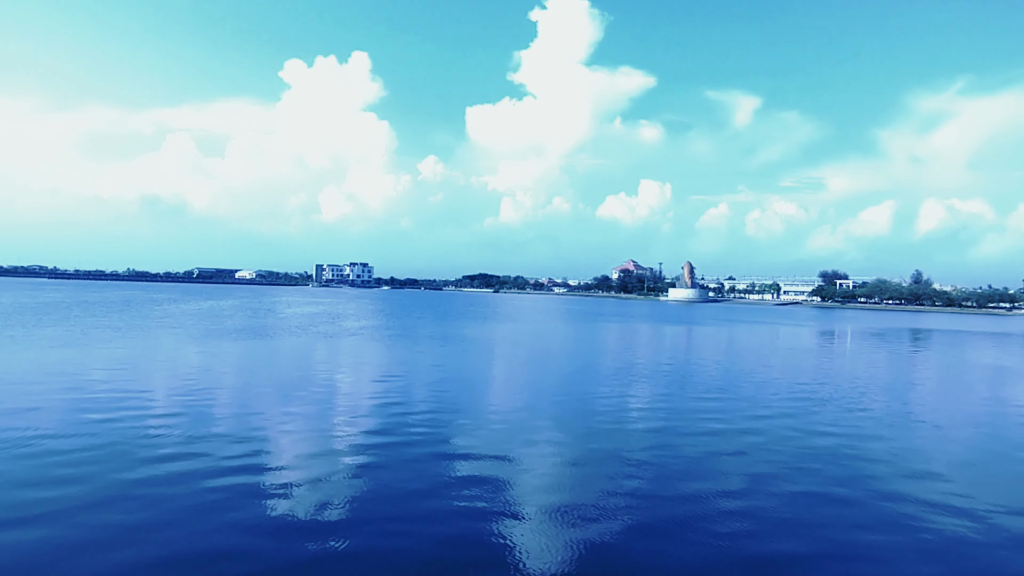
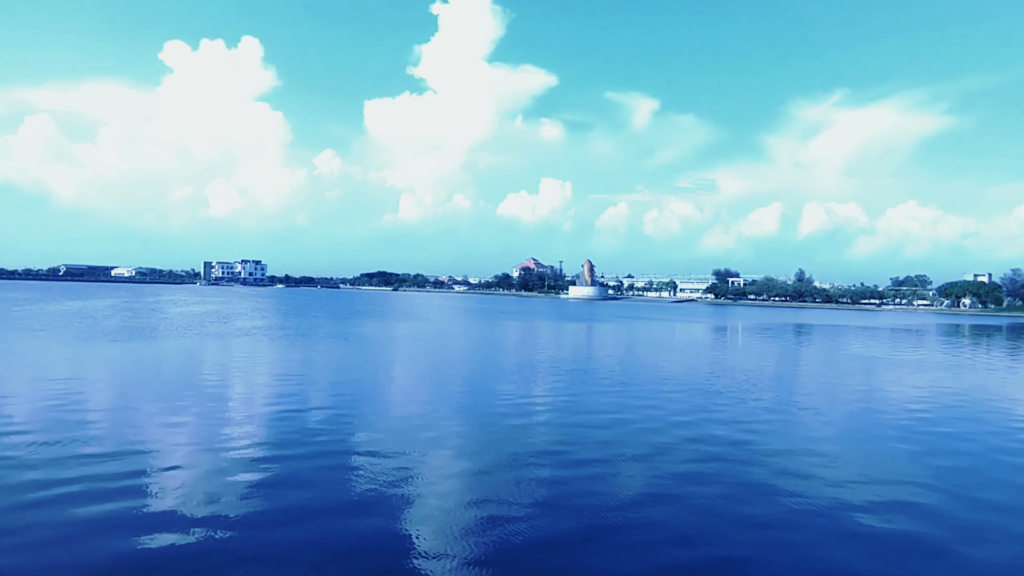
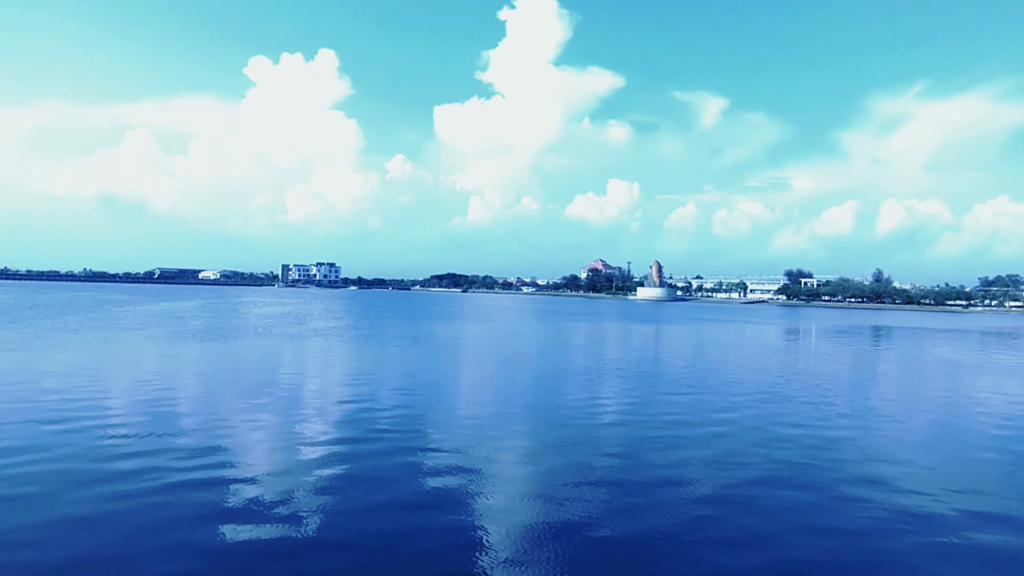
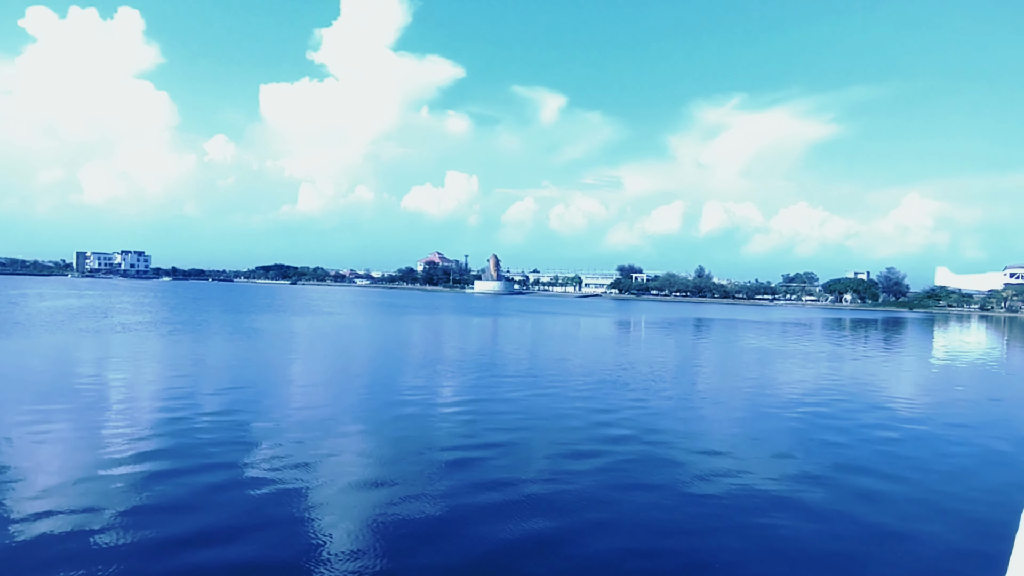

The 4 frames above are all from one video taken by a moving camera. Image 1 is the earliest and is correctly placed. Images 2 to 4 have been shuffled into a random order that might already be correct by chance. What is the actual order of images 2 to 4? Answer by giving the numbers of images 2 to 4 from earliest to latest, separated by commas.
3, 2, 4
